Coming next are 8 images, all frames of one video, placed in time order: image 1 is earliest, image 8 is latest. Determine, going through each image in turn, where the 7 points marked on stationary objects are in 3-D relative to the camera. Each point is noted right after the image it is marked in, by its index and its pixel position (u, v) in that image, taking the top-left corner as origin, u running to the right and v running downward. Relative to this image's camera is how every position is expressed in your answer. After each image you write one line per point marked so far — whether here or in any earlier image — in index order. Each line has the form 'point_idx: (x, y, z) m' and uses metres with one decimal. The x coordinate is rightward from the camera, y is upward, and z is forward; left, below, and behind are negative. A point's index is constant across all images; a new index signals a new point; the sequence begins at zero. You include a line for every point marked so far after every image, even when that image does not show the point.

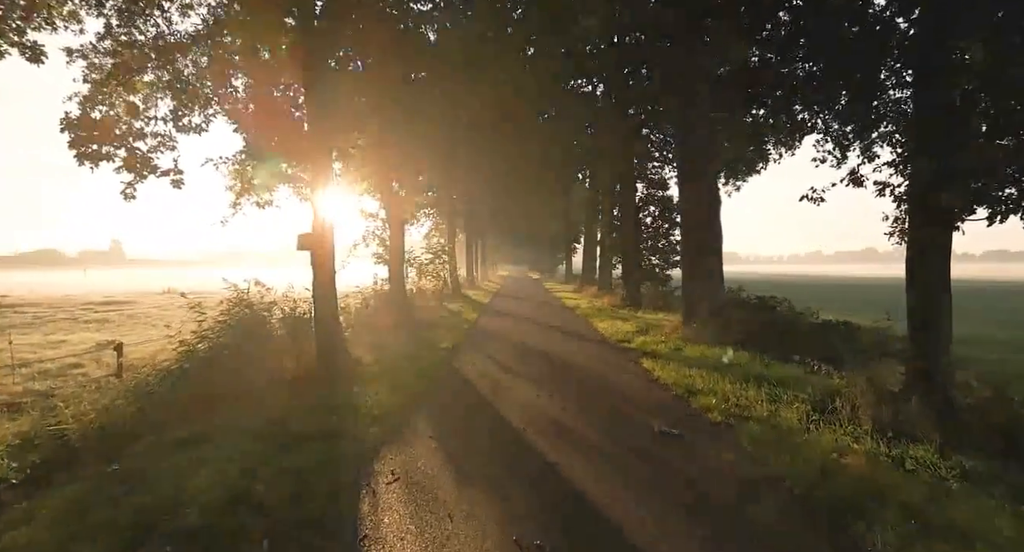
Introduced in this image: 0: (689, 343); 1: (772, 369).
0: (+4.3, -1.7, +11.7) m
1: (+4.6, -1.7, +8.5) m
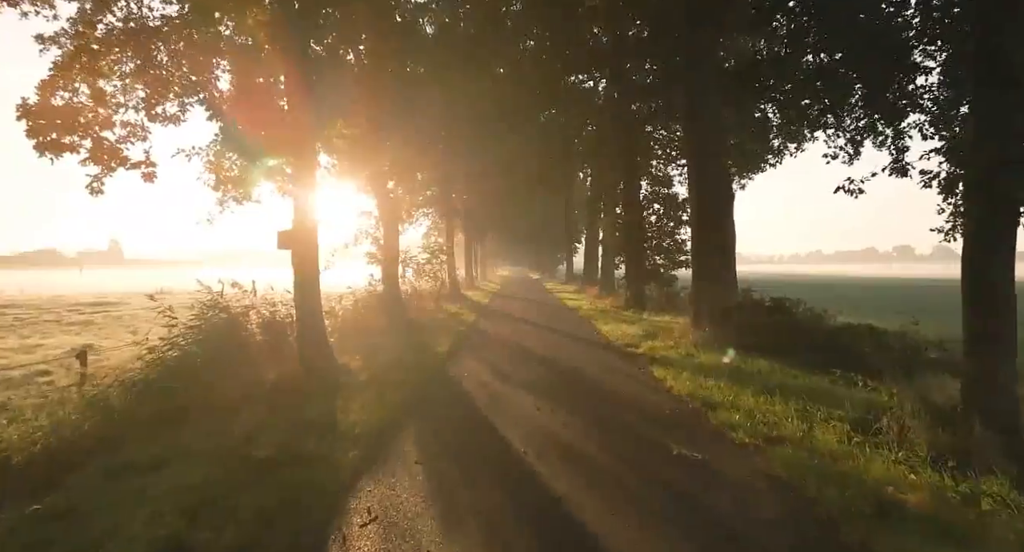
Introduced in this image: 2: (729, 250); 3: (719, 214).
0: (+4.3, -1.7, +10.9) m
1: (+4.6, -1.7, +7.7) m
2: (+6.1, +0.8, +13.0) m
3: (+5.8, +1.7, +12.9) m
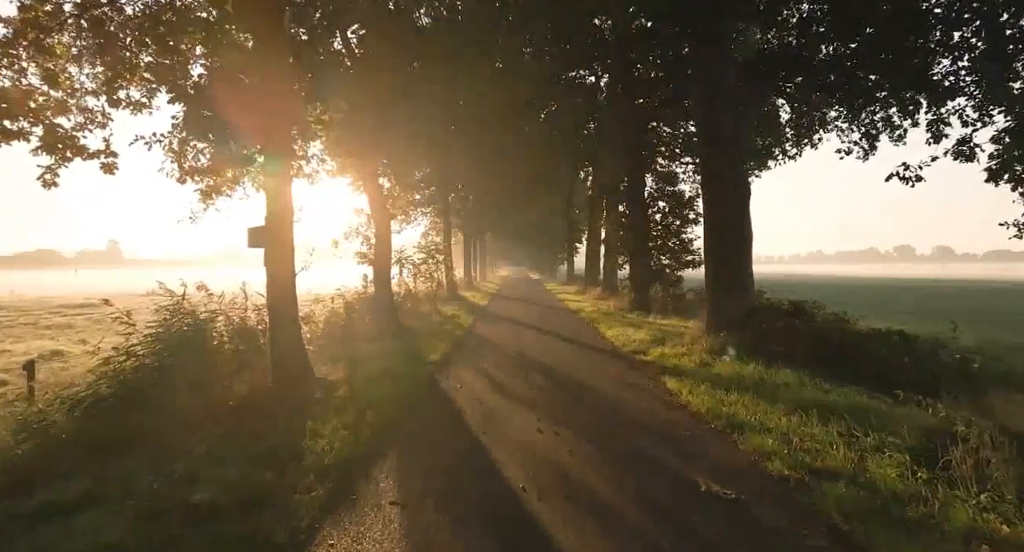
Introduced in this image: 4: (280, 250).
0: (+4.3, -1.7, +10.0) m
1: (+4.6, -1.7, +6.8) m
2: (+6.1, +0.7, +12.1) m
3: (+5.8, +1.7, +12.0) m
4: (-3.9, +0.4, +7.9) m
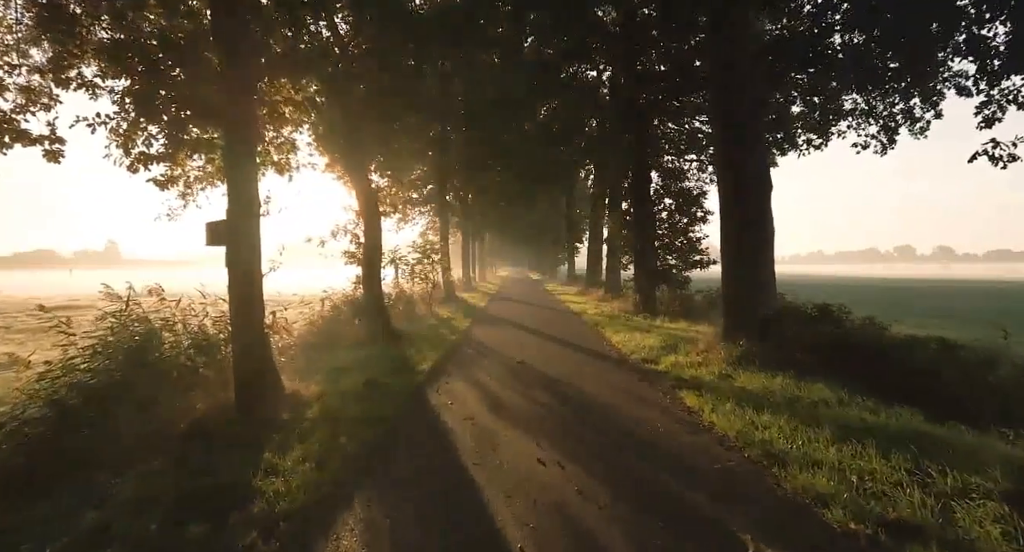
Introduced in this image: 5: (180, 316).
0: (+4.2, -1.7, +9.0) m
1: (+4.5, -1.8, +5.8) m
2: (+6.1, +0.7, +11.1) m
3: (+5.8, +1.7, +11.0) m
4: (-3.9, +0.4, +6.9) m
5: (-5.4, -0.7, +7.9) m
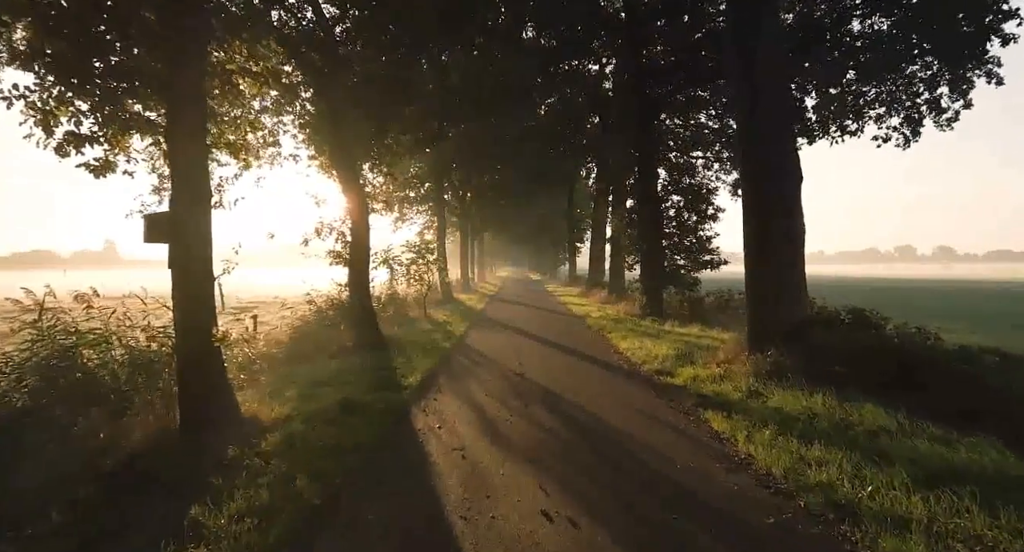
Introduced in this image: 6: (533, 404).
0: (+4.2, -1.8, +7.9) m
1: (+4.5, -1.8, +4.7) m
2: (+6.0, +0.7, +10.0) m
3: (+5.7, +1.7, +9.9) m
4: (-3.9, +0.3, +5.8) m
5: (-5.4, -0.7, +6.8) m
6: (+0.3, -2.0, +7.7) m
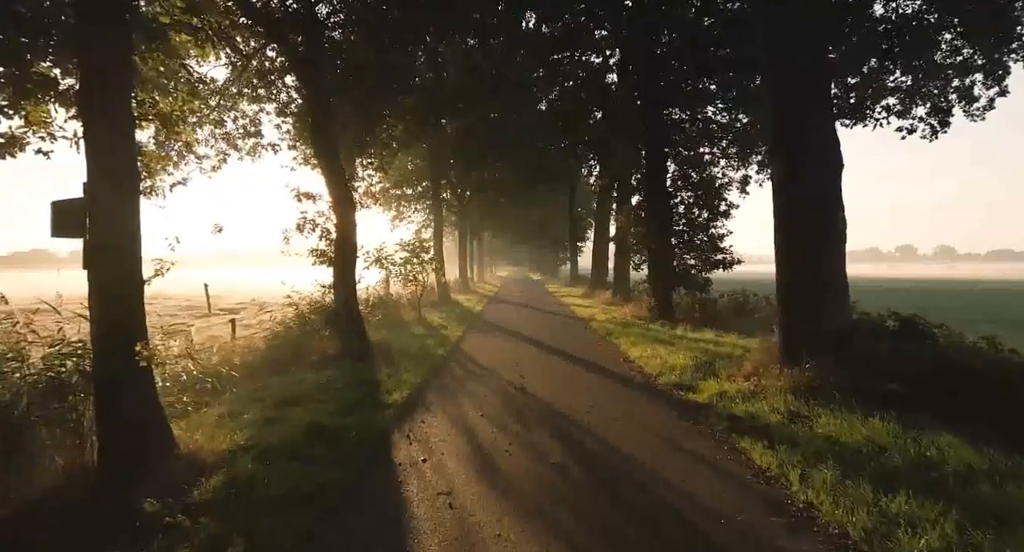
0: (+4.2, -1.8, +6.8) m
1: (+4.5, -1.8, +3.5) m
2: (+6.0, +0.6, +8.8) m
3: (+5.7, +1.6, +8.8) m
4: (-3.9, +0.3, +4.7) m
5: (-5.4, -0.7, +5.6) m
6: (+0.3, -2.1, +6.6) m
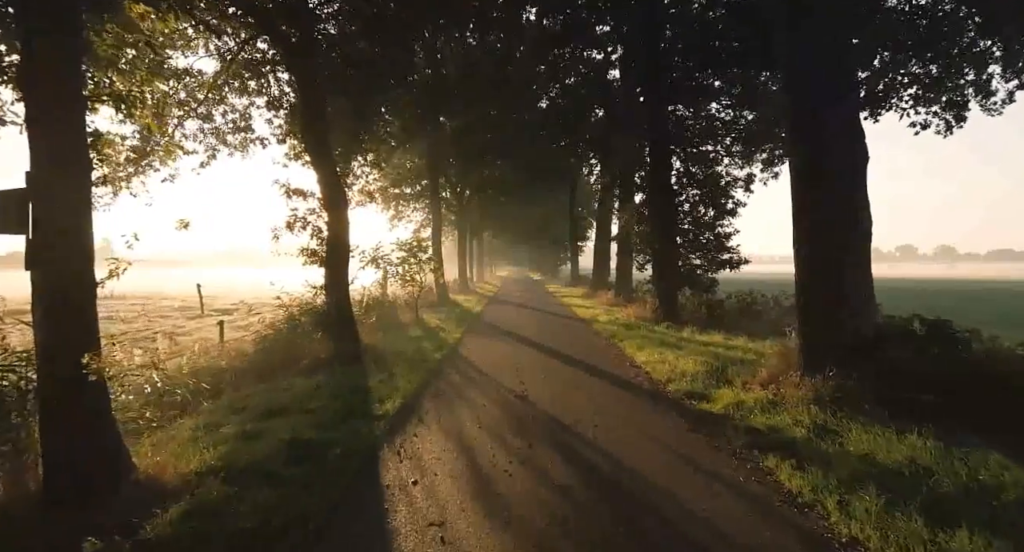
0: (+4.2, -1.8, +6.2) m
1: (+4.5, -1.8, +3.0) m
2: (+6.0, +0.6, +8.3) m
3: (+5.7, +1.6, +8.2) m
4: (-3.9, +0.3, +4.1) m
5: (-5.4, -0.7, +5.1) m
6: (+0.3, -2.1, +6.0) m
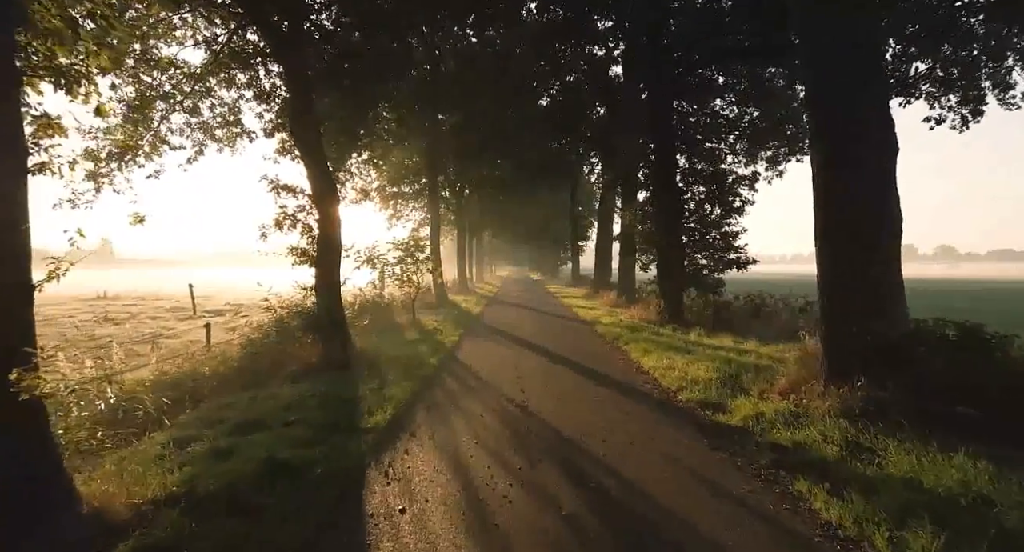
0: (+4.2, -1.8, +5.7) m
1: (+4.5, -1.9, +2.4) m
2: (+6.0, +0.6, +7.7) m
3: (+5.7, +1.6, +7.6) m
4: (-3.9, +0.3, +3.6) m
5: (-5.4, -0.7, +4.5) m
6: (+0.3, -2.1, +5.5) m
